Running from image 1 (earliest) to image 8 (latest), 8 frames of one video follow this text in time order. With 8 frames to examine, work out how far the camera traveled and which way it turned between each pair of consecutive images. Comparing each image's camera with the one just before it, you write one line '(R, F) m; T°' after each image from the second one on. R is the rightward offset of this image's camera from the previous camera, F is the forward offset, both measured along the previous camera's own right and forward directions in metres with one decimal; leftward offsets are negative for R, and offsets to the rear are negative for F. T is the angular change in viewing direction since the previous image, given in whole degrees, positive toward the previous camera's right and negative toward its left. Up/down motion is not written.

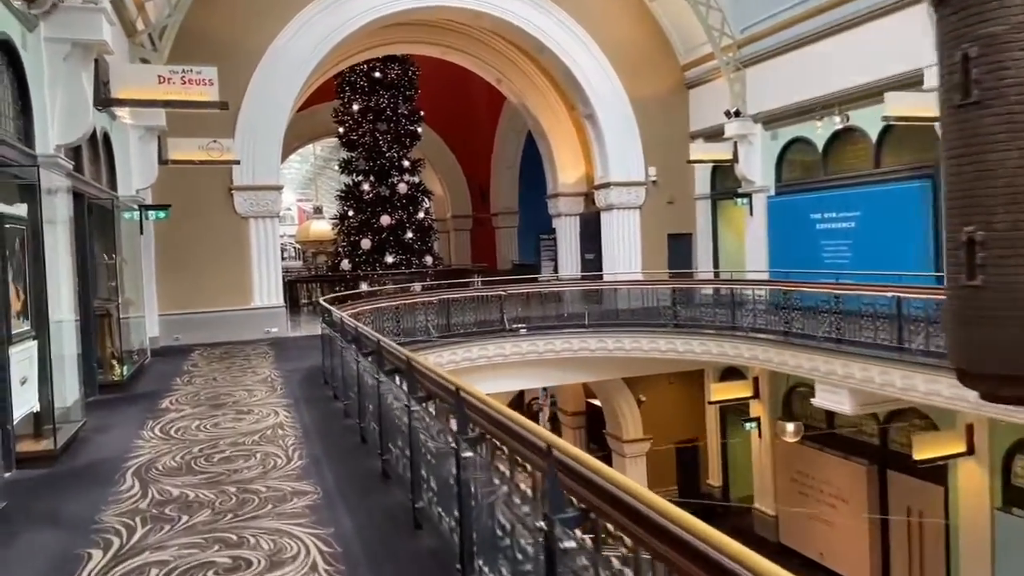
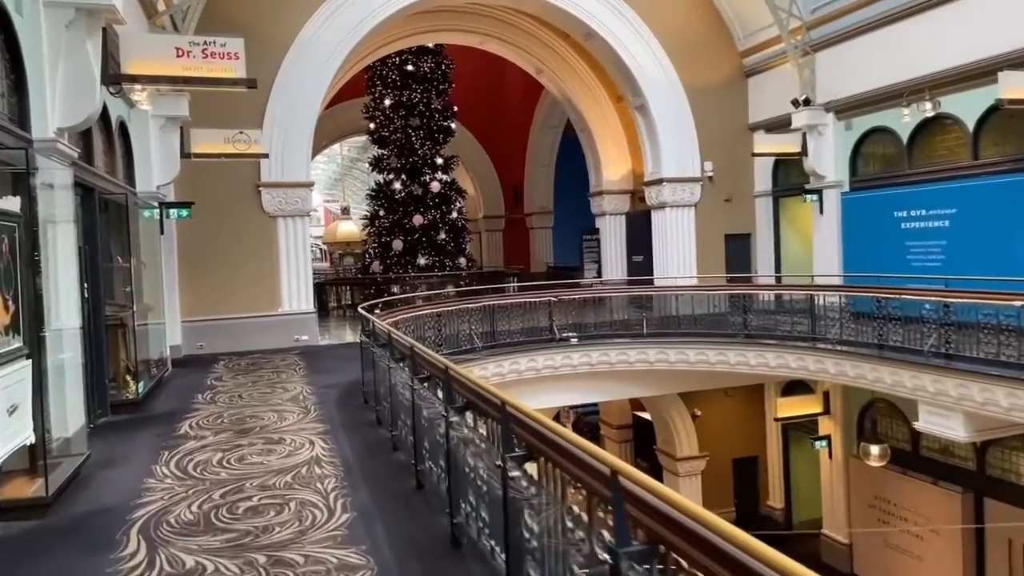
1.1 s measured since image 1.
(-0.5, +1.1) m; -2°
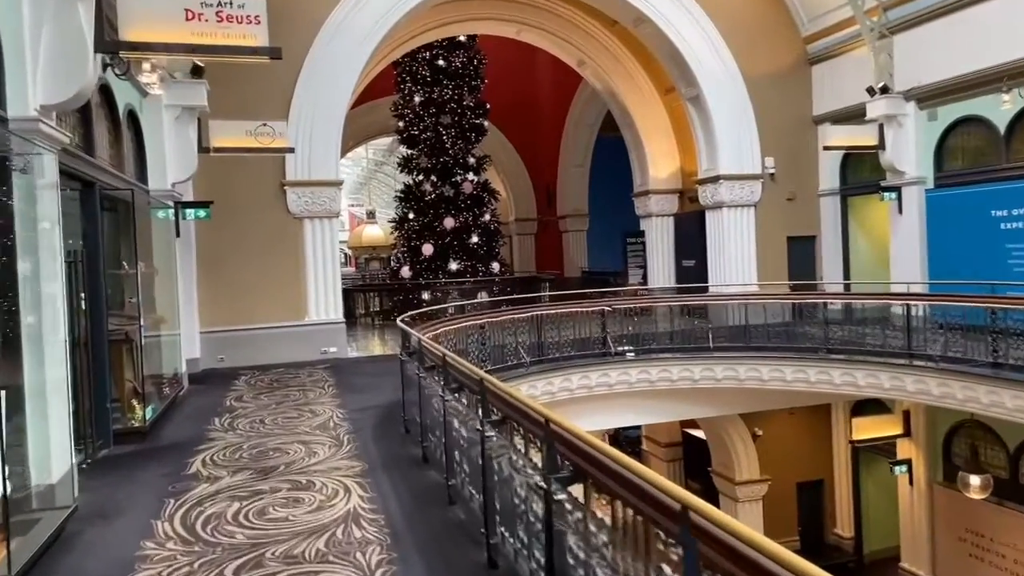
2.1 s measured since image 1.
(-0.4, +1.1) m; -2°
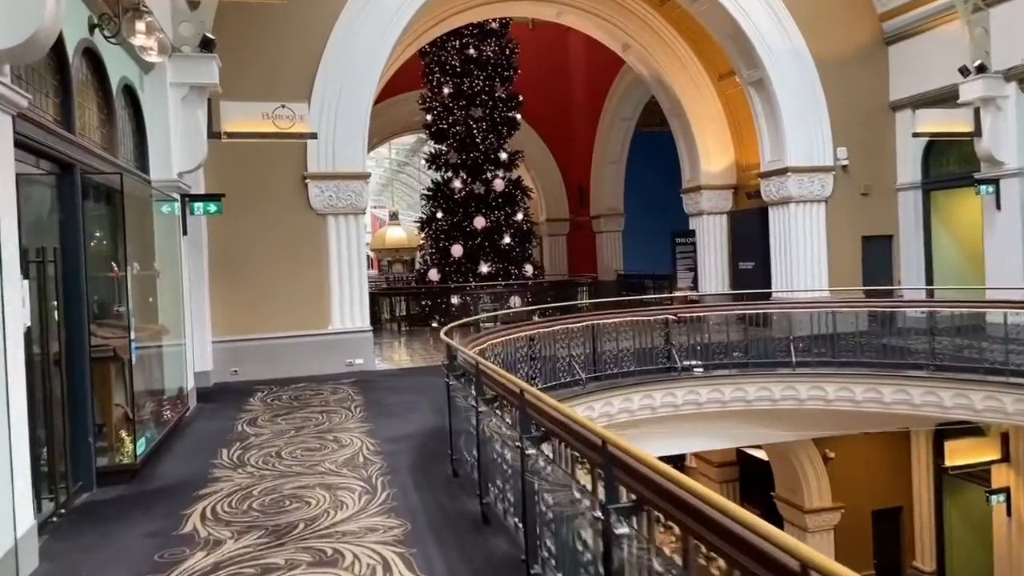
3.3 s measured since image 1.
(-0.4, +1.2) m; -2°
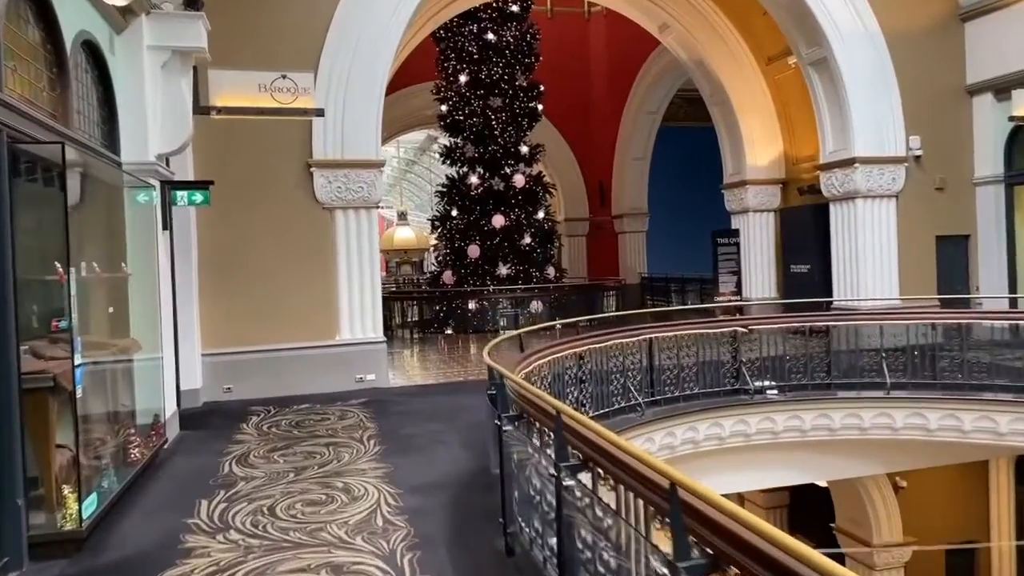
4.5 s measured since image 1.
(-0.4, +1.3) m; 0°
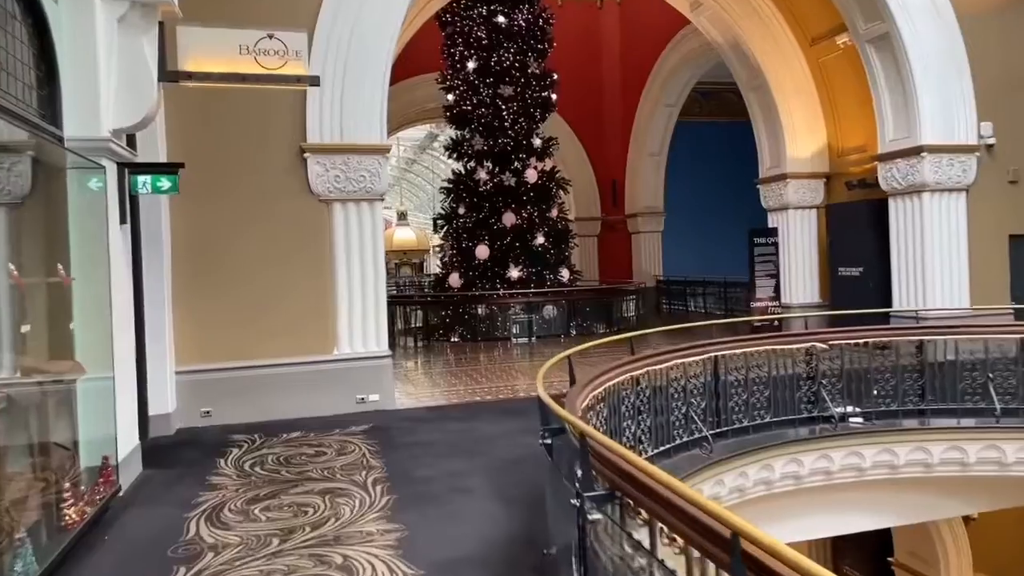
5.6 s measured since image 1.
(-0.3, +1.2) m; 0°
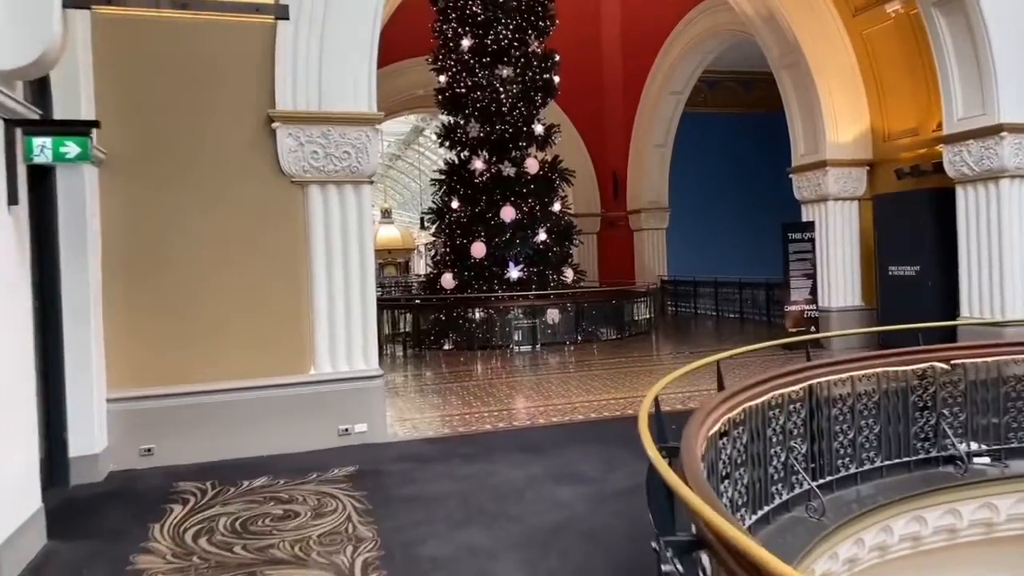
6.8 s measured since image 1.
(-0.3, +1.4) m; +1°
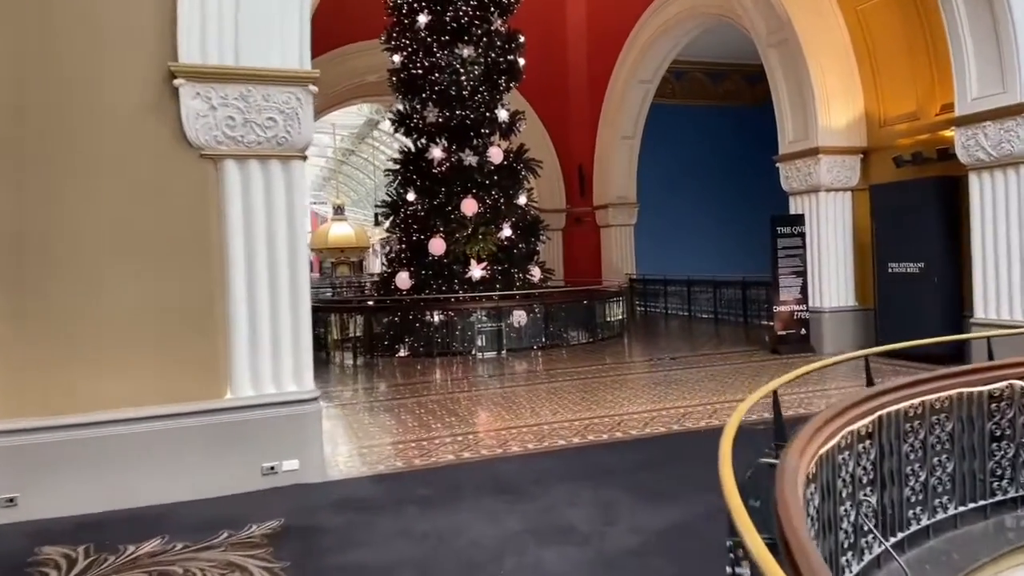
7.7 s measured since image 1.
(-0.1, +1.1) m; +3°
